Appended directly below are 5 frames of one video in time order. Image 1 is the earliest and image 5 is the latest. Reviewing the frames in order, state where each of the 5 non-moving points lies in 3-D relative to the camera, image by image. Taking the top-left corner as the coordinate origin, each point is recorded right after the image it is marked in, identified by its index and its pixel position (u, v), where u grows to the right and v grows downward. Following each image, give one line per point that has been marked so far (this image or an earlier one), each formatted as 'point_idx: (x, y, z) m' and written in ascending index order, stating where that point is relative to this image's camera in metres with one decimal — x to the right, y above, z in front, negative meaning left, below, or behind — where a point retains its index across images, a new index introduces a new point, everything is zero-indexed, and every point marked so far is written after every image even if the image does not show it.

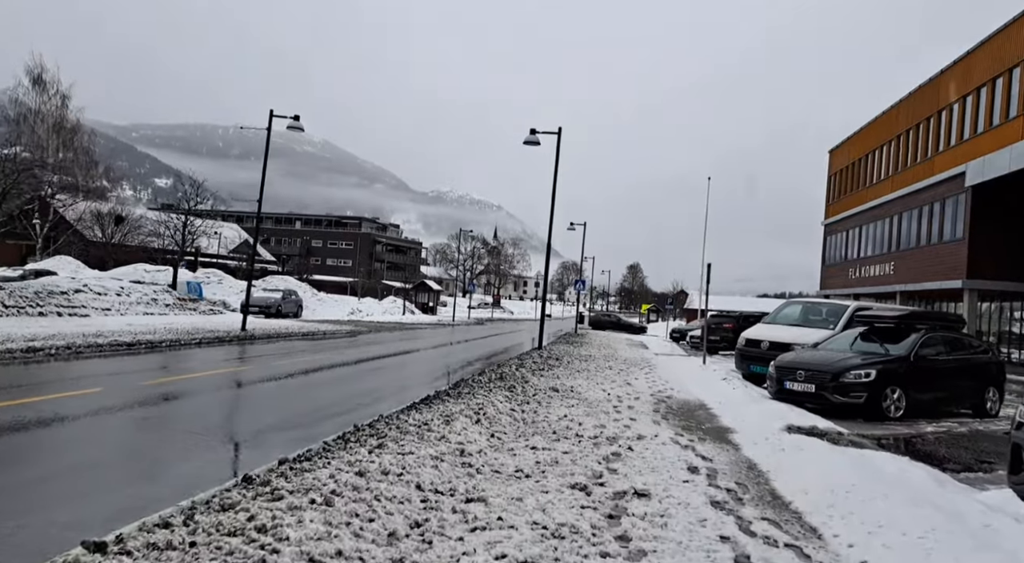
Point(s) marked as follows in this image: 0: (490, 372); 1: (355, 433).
0: (-0.3, -1.7, +12.4) m
1: (-1.3, -1.3, +5.5) m
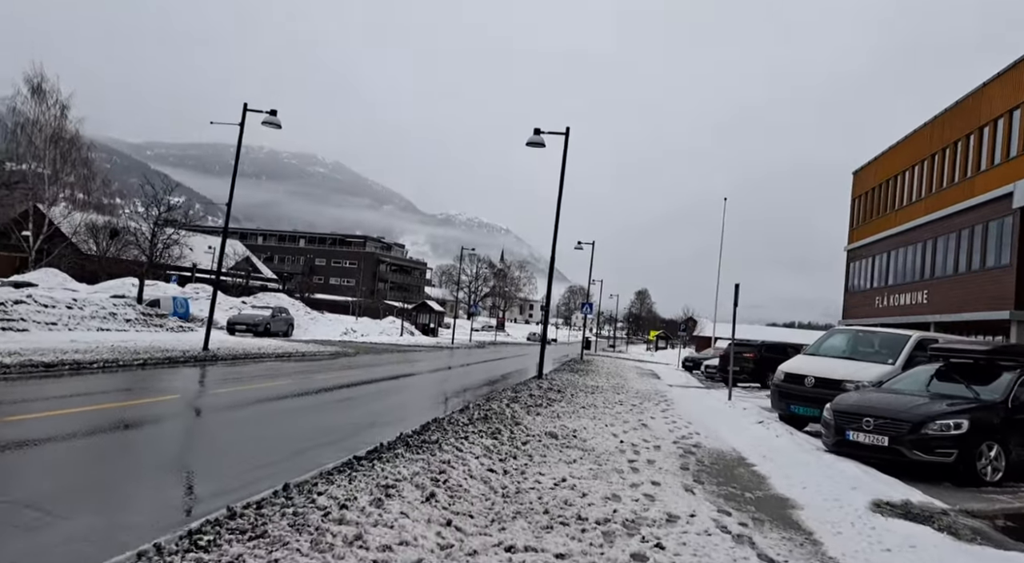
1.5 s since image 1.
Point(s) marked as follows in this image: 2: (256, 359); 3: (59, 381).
0: (-0.4, -1.9, +10.3) m
1: (-1.5, -1.3, +3.4) m
2: (-7.2, -2.2, +18.5) m
3: (-8.4, -1.8, +11.9) m
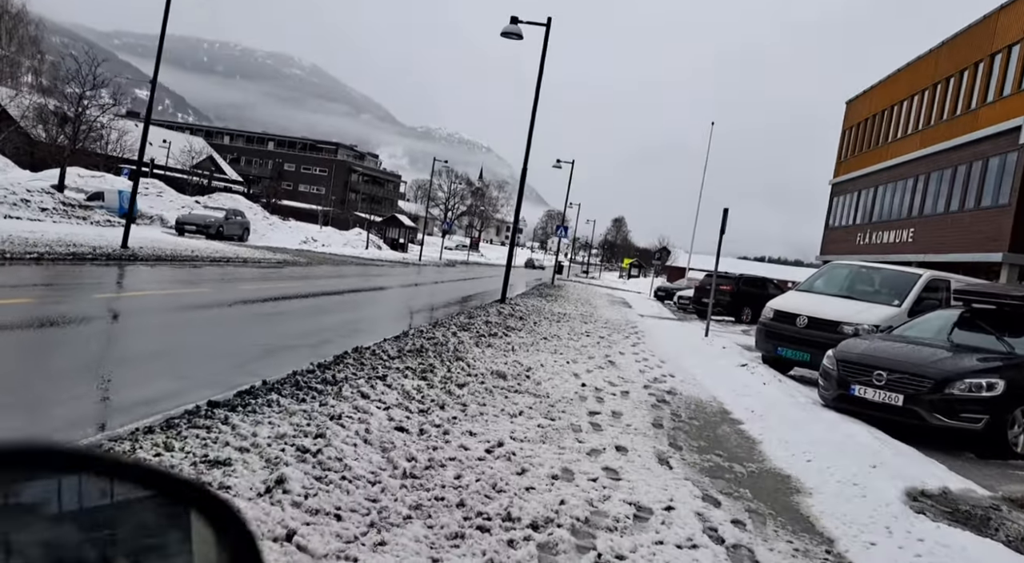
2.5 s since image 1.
0: (-1.1, -0.6, +8.8) m
1: (-2.0, -0.8, +1.9) m
2: (-8.2, +0.5, +16.7) m
3: (-9.2, +0.1, +10.0) m
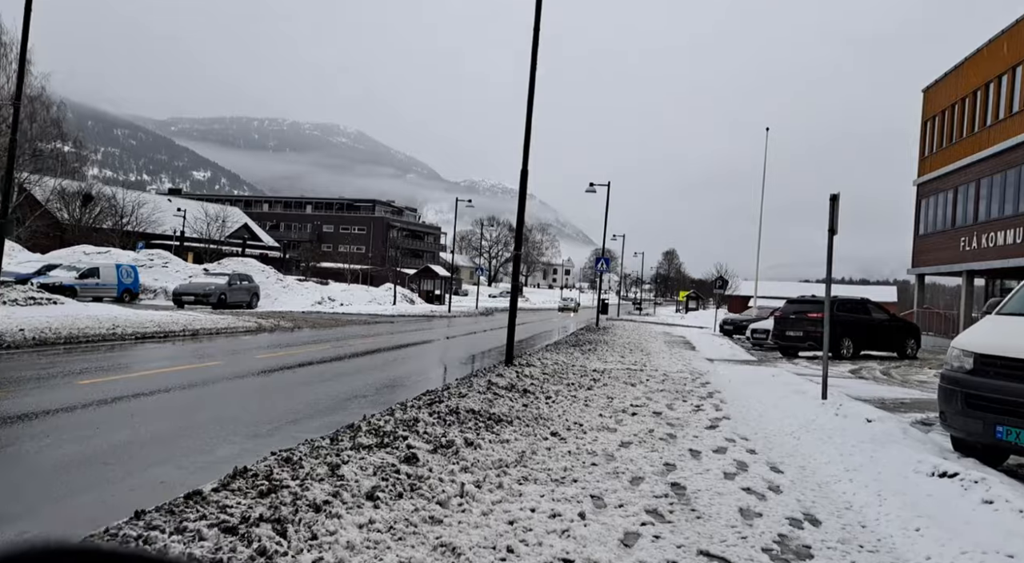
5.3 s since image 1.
0: (-1.3, -1.2, +4.6) m
1: (-2.8, -0.9, -2.3) m
2: (-7.8, -1.2, +13.1) m
3: (-9.3, -1.2, +6.5) m
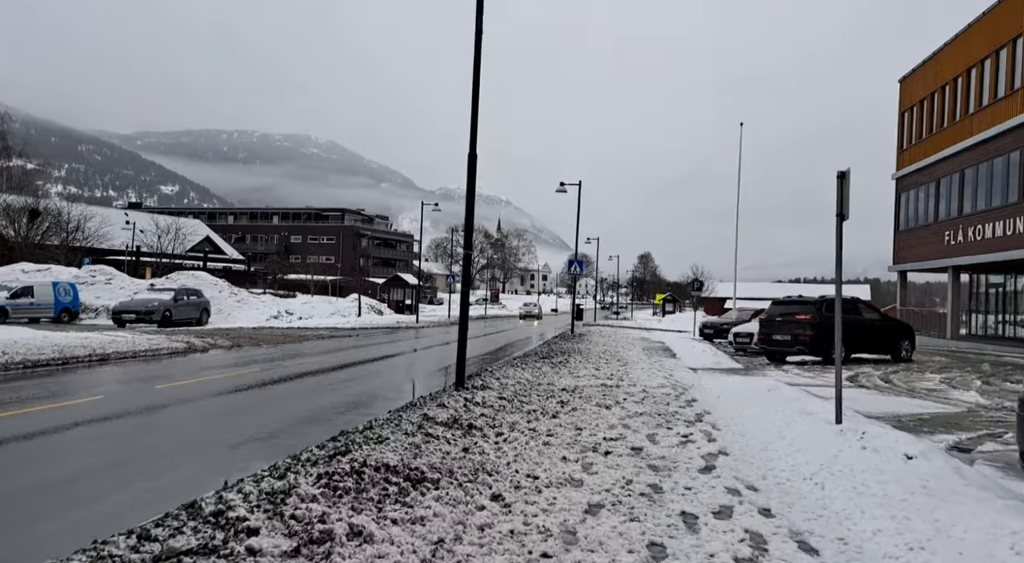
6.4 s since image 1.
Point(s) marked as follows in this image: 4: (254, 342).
0: (-1.8, -1.2, +2.9) m
1: (-3.0, -0.9, -4.0) m
2: (-8.5, -1.5, +11.1) m
3: (-9.8, -1.5, +4.5) m
4: (-7.8, -1.9, +18.8) m
